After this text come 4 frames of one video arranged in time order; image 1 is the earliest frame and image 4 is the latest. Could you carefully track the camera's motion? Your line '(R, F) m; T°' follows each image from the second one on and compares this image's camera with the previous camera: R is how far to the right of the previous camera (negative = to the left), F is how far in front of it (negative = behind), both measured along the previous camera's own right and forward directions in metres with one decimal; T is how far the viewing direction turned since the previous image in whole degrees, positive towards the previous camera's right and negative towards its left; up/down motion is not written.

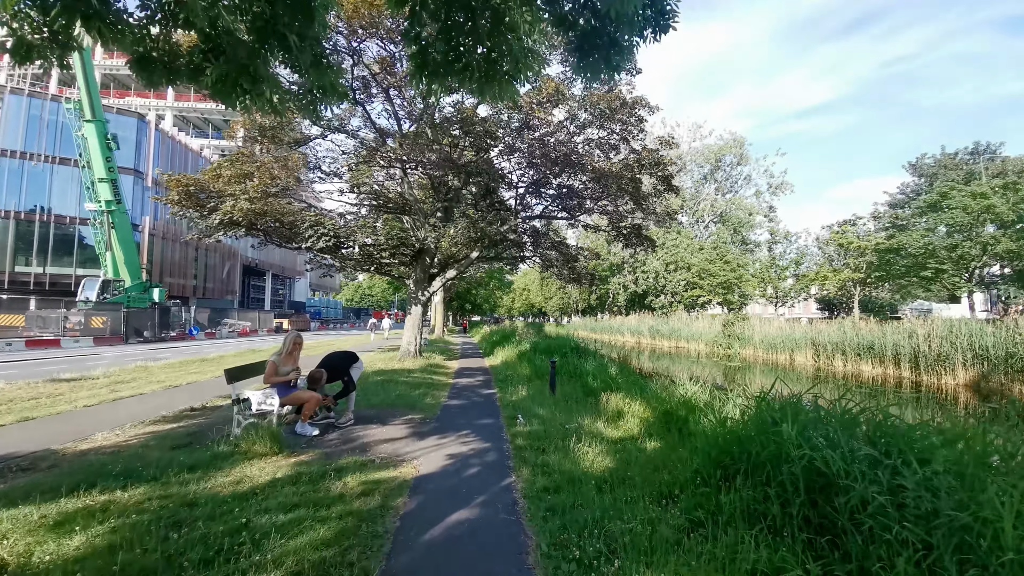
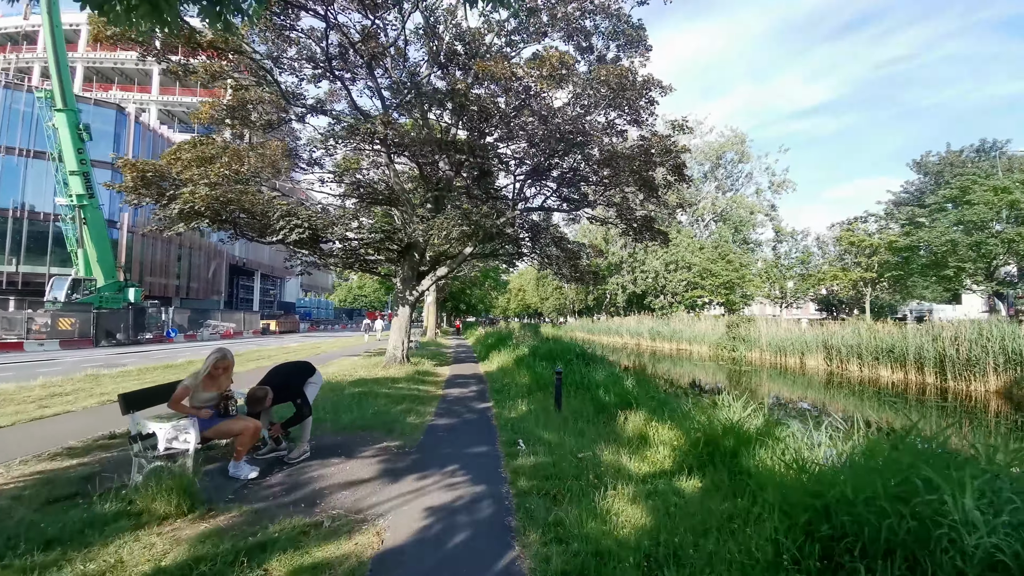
(-0.1, +1.3) m; +1°
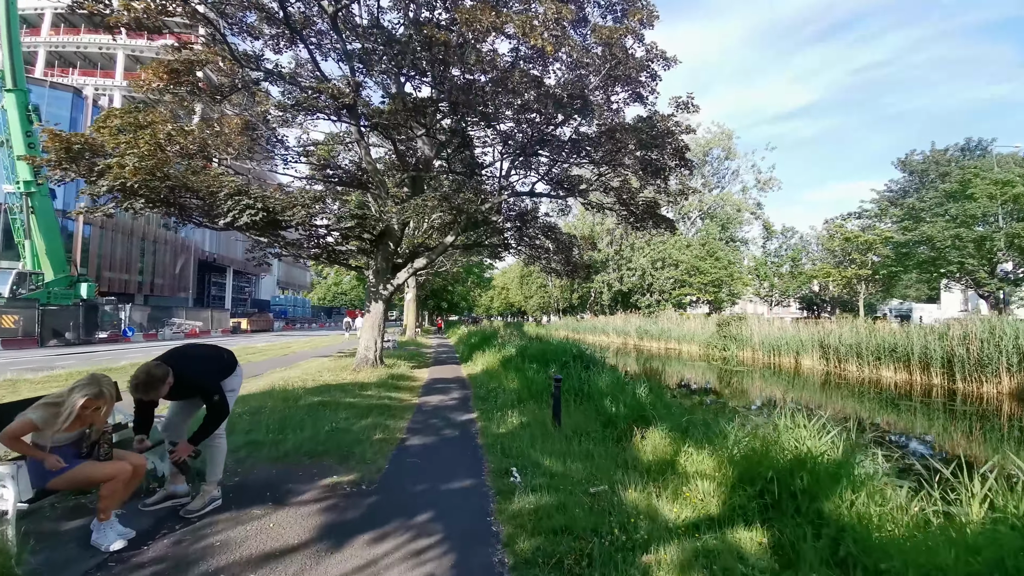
(-0.1, +1.3) m; +2°
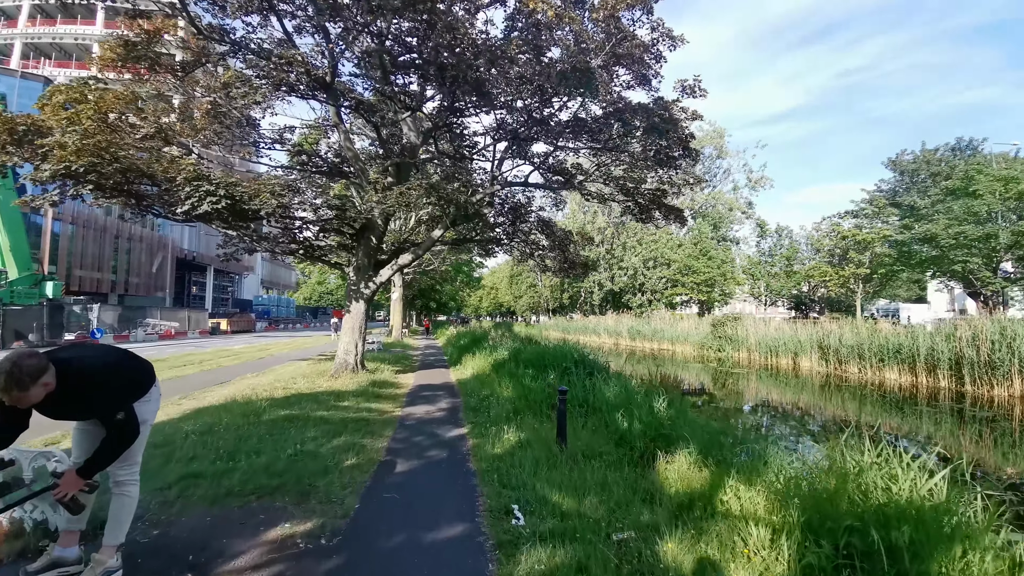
(-0.1, +0.9) m; +1°
